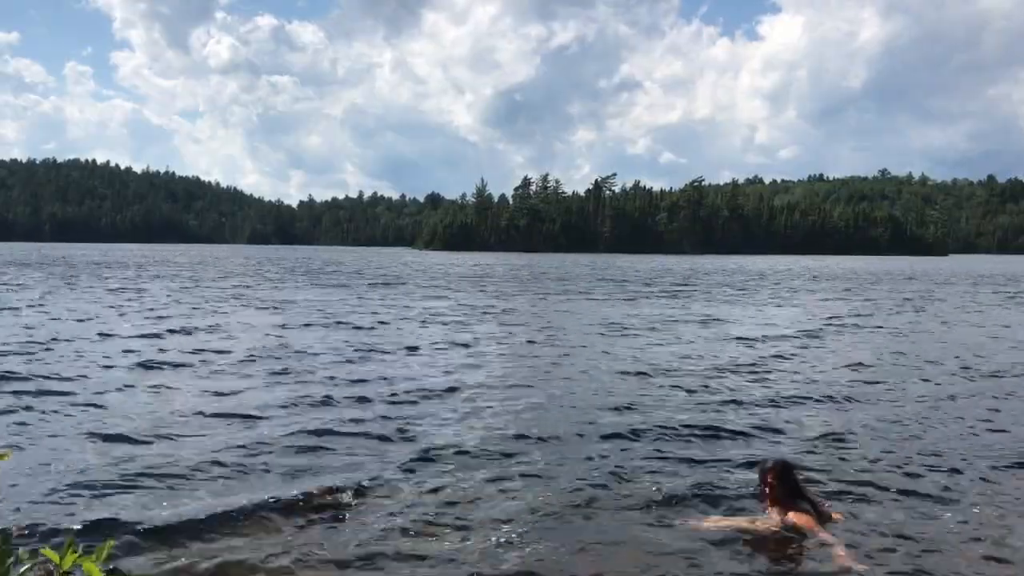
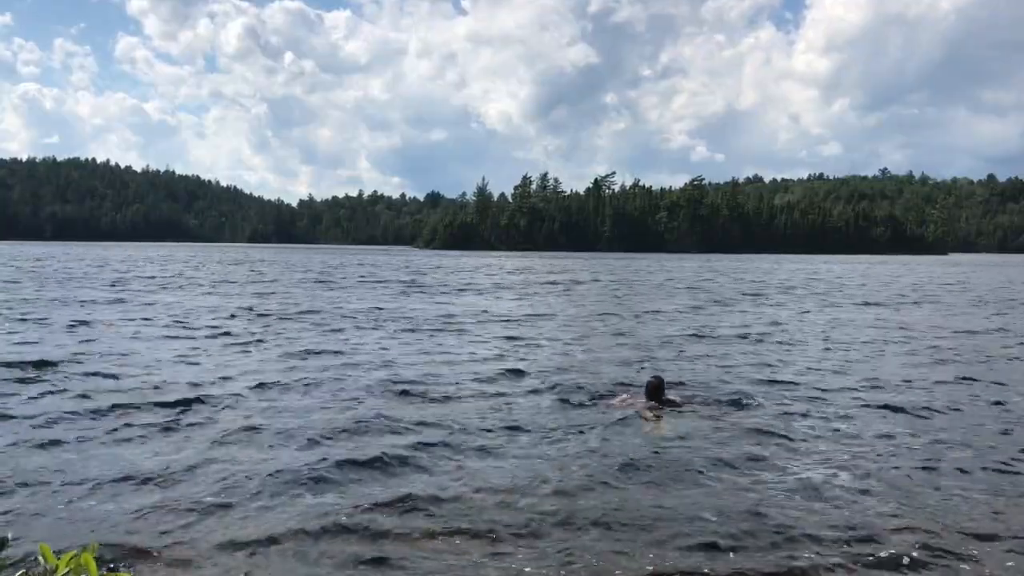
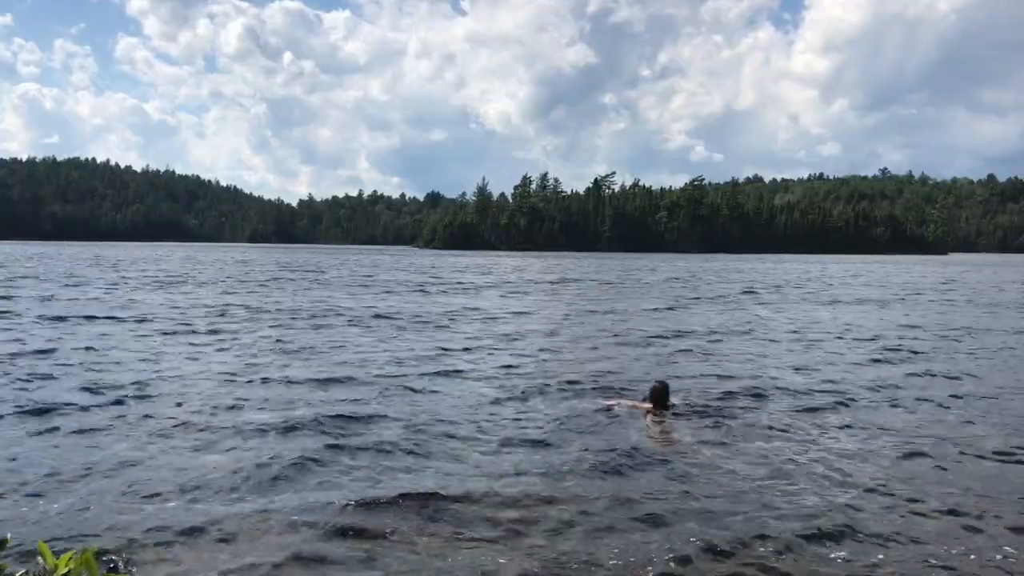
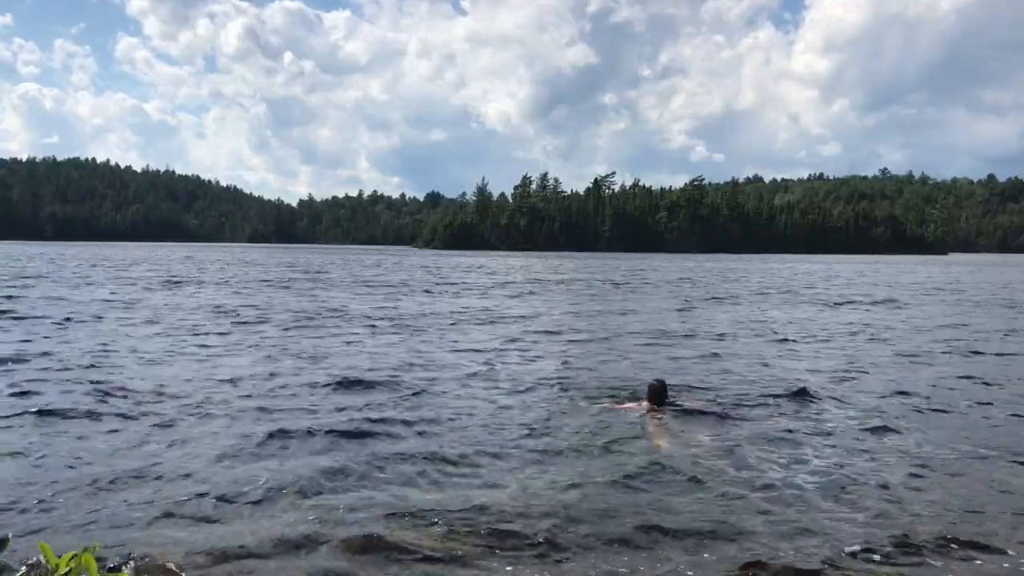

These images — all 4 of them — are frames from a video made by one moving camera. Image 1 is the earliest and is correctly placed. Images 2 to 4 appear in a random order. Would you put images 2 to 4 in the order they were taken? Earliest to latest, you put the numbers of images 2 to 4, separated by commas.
3, 4, 2
